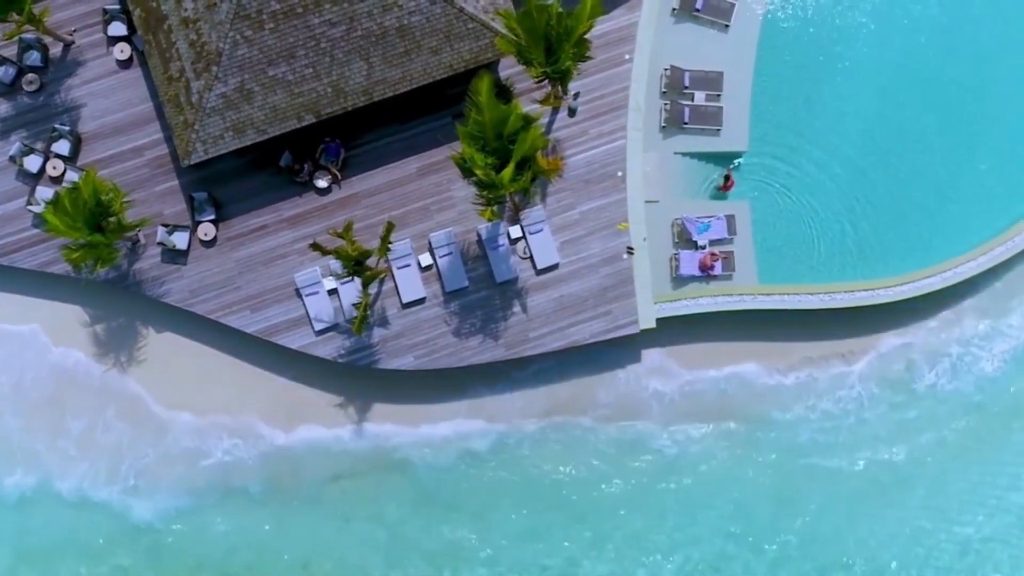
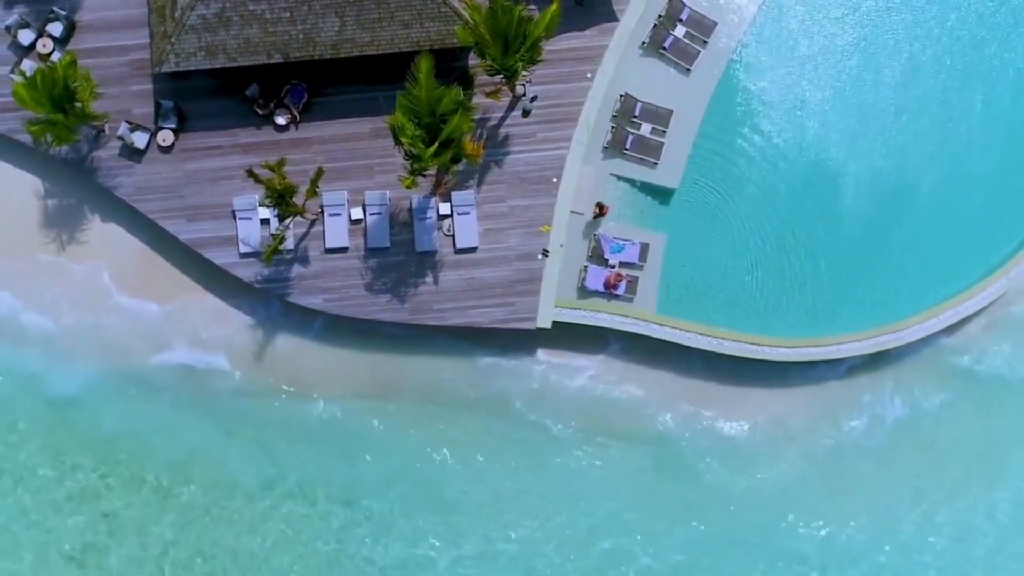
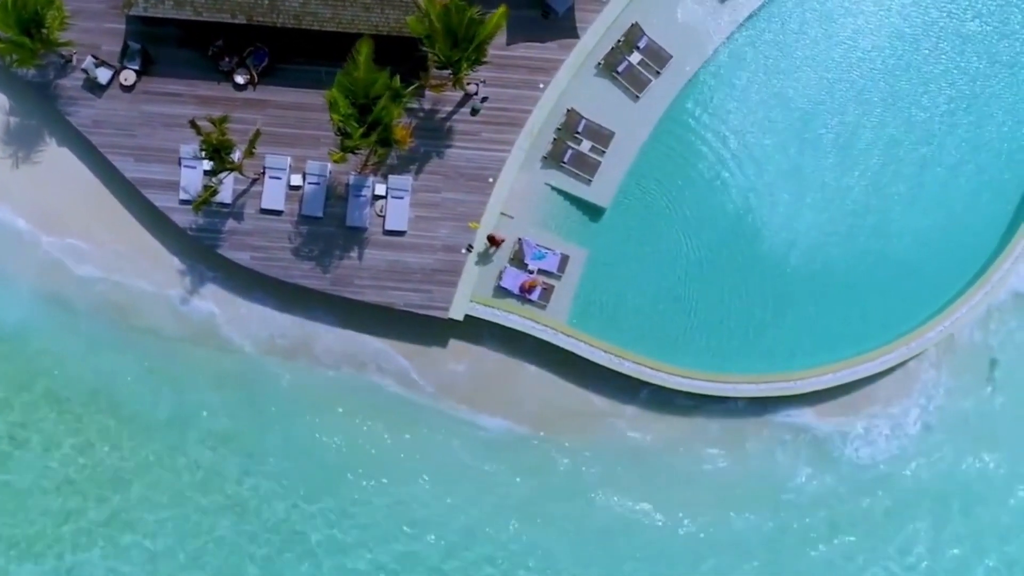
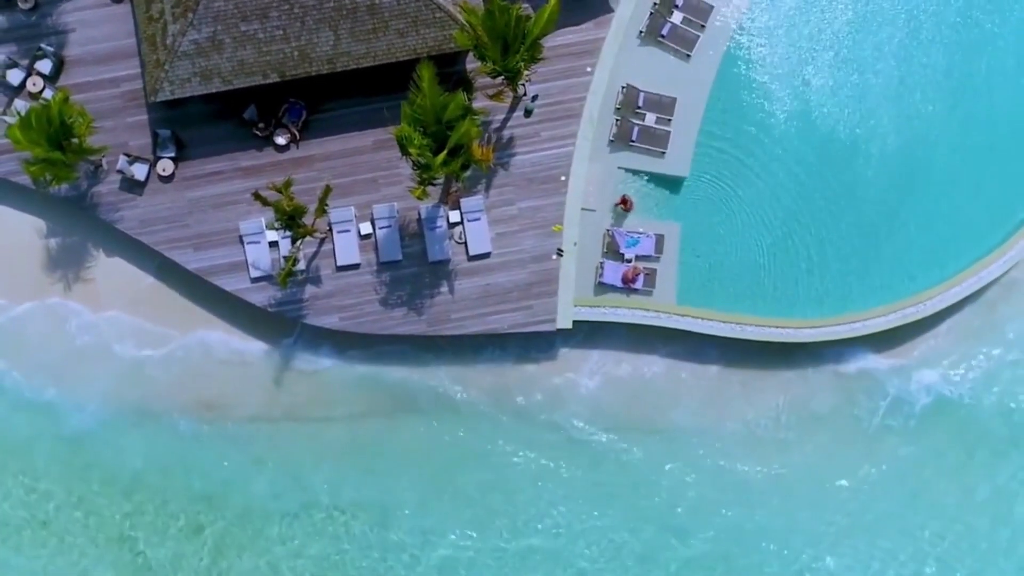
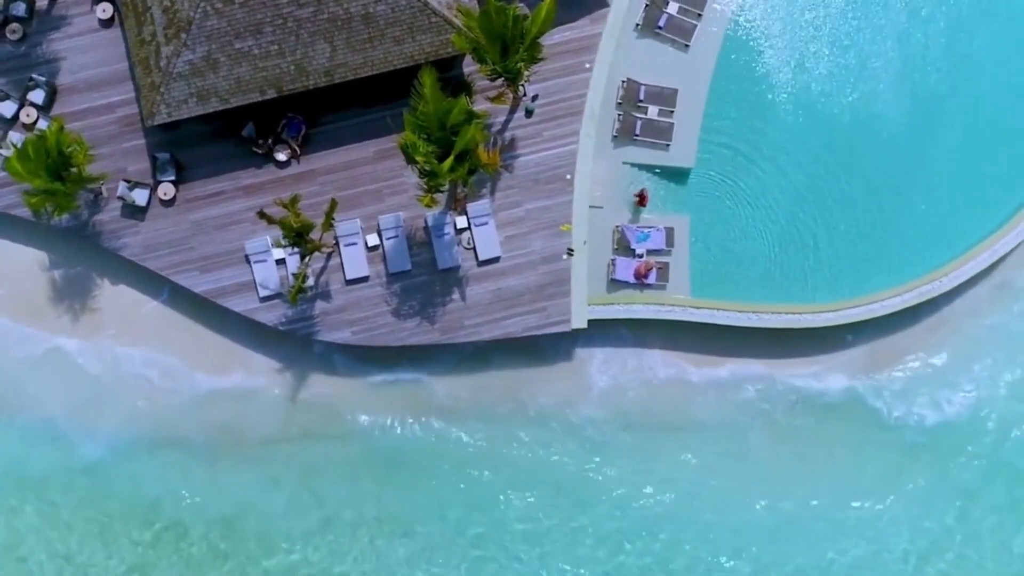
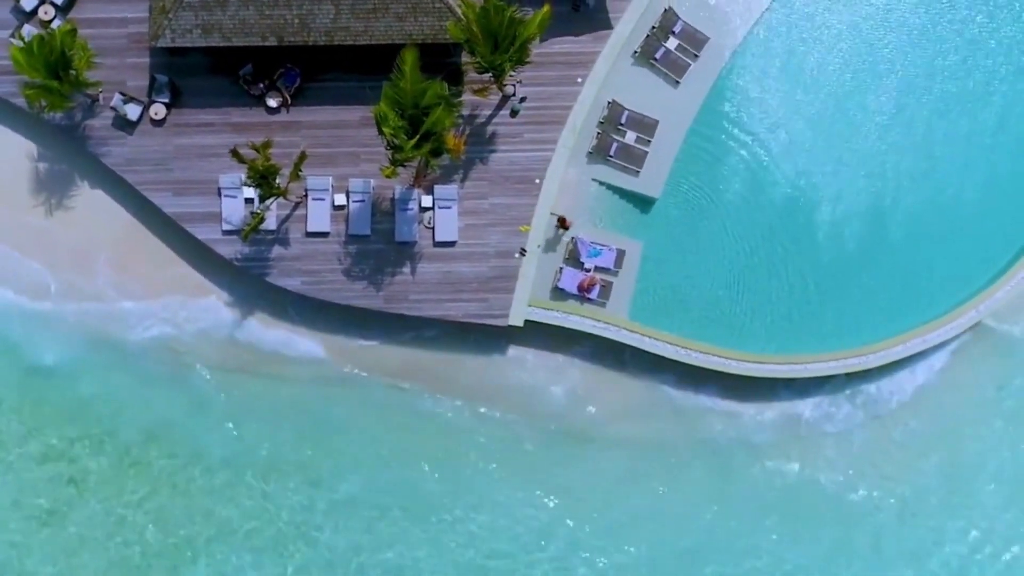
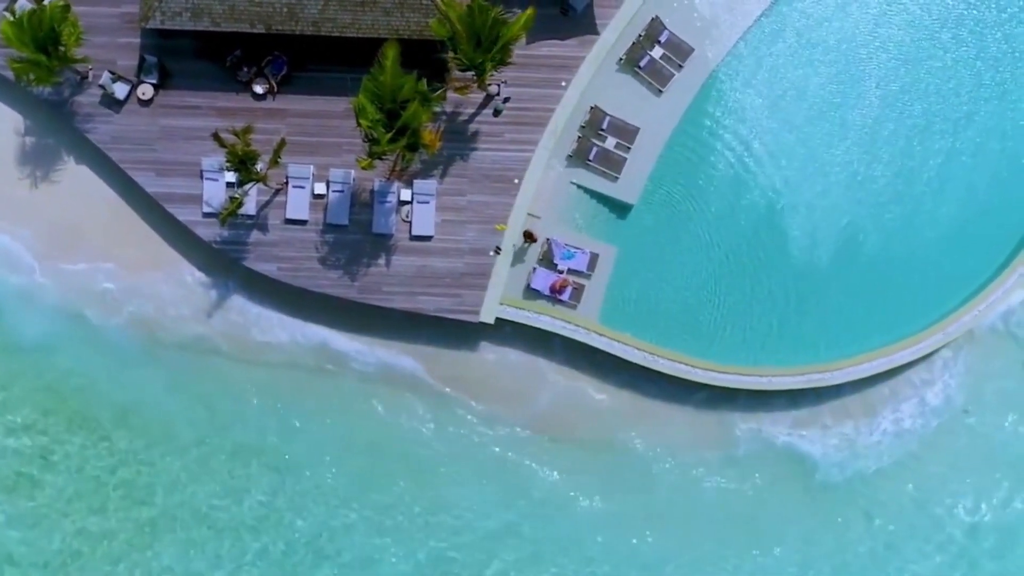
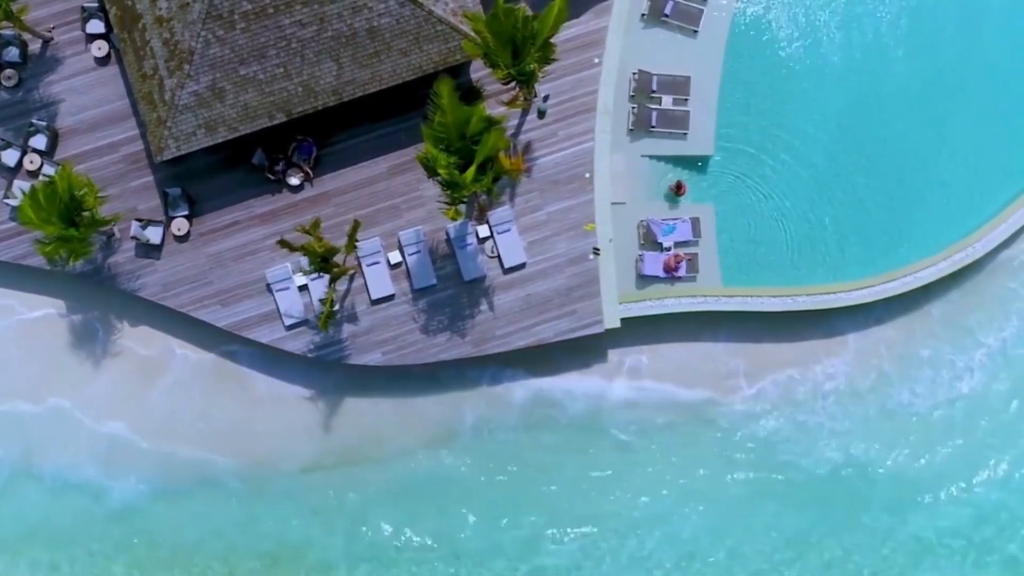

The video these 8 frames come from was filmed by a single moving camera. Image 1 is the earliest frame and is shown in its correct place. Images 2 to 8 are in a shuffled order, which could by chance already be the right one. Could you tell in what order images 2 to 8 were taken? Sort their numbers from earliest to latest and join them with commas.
8, 5, 4, 2, 6, 7, 3
